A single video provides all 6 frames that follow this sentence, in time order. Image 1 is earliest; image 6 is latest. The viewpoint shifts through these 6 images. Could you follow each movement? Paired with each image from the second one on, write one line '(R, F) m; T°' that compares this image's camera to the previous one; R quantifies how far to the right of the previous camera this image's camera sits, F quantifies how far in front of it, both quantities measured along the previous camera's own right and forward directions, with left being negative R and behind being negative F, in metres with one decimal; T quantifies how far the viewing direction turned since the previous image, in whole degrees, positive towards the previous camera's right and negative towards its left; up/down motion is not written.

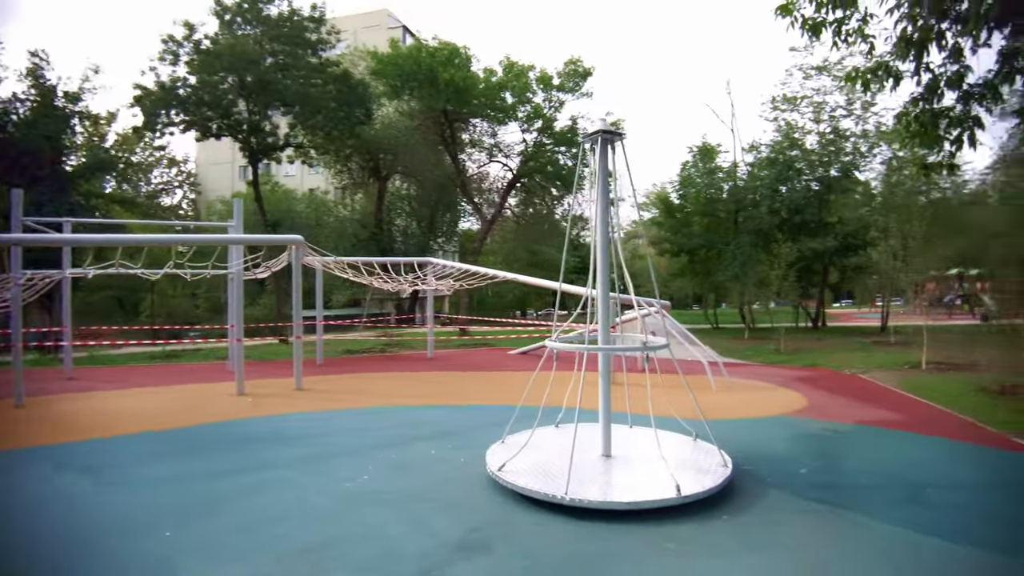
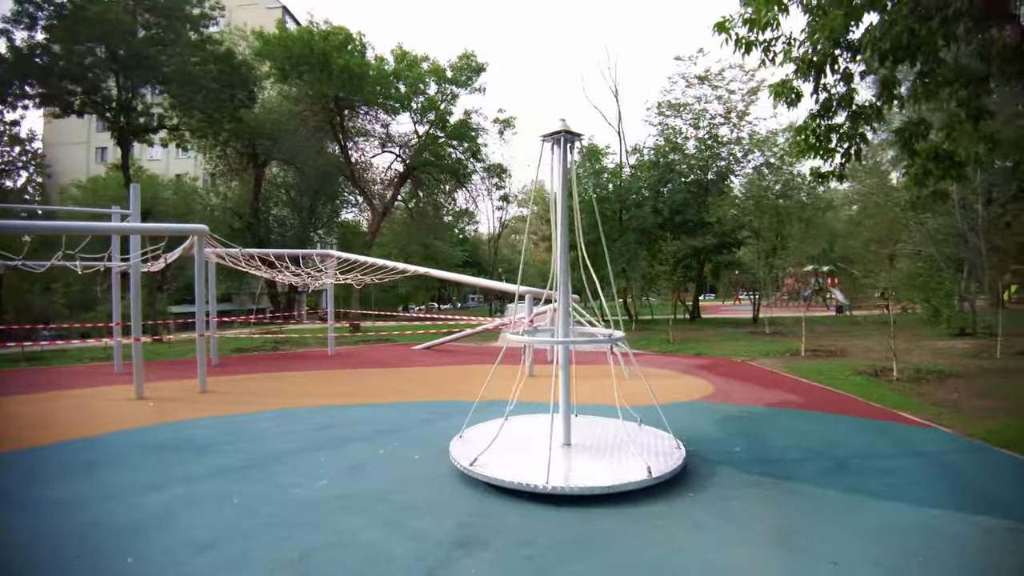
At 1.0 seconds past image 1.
(-0.4, 0.0) m; +10°
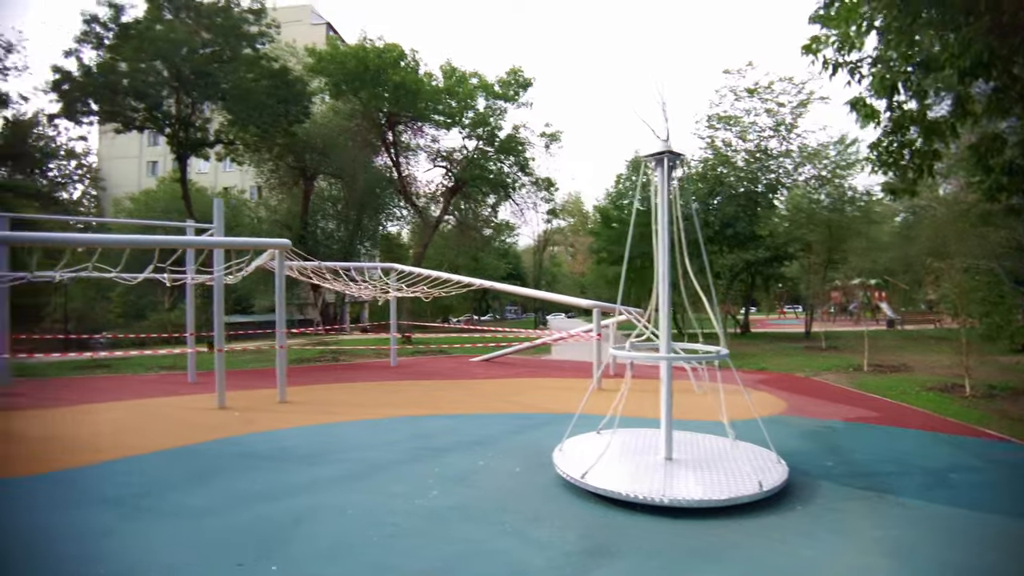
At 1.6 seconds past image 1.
(-0.3, -0.1) m; -2°
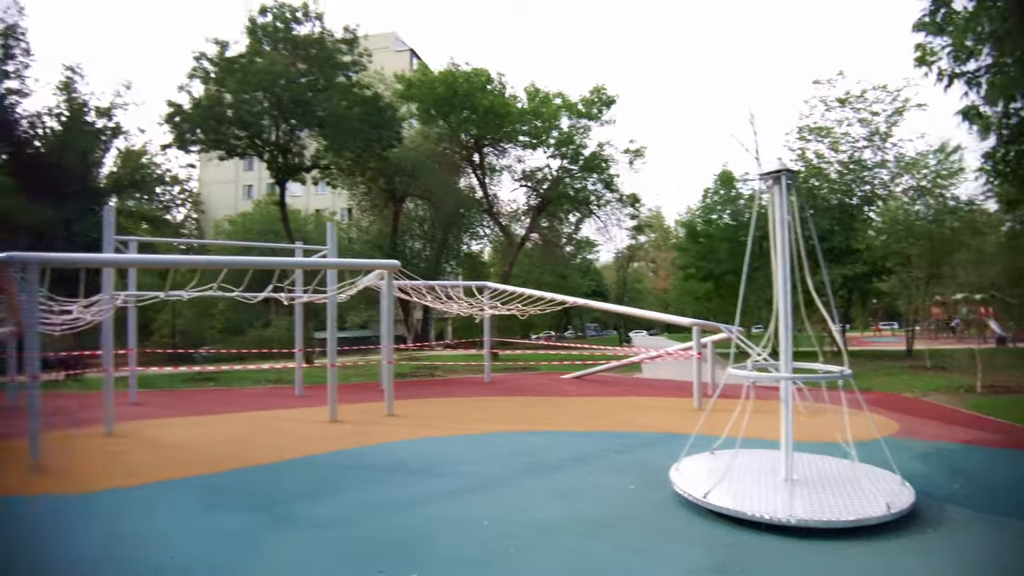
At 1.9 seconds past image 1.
(-0.2, -0.1) m; -6°
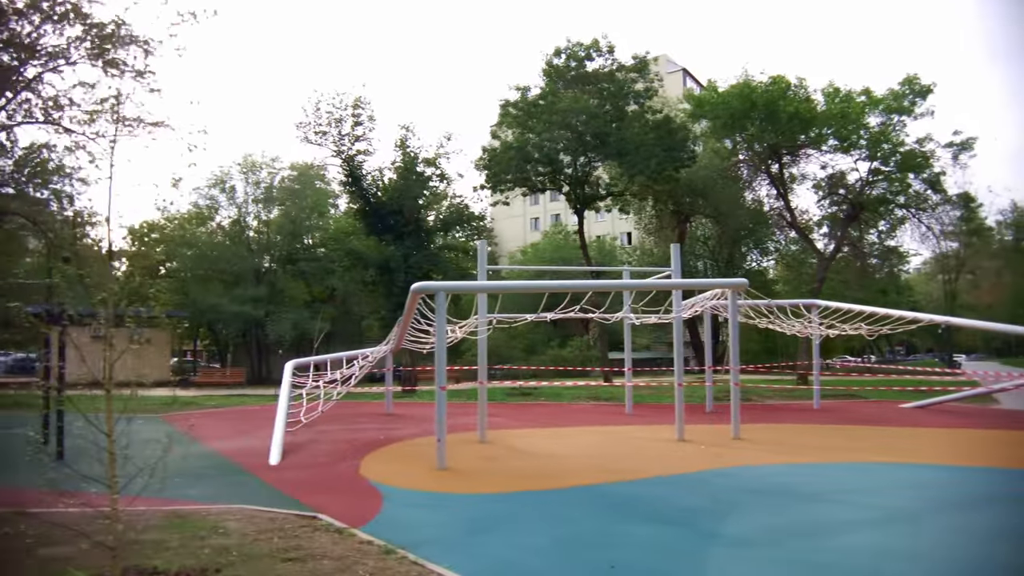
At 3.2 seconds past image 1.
(-0.6, -0.1) m; -20°
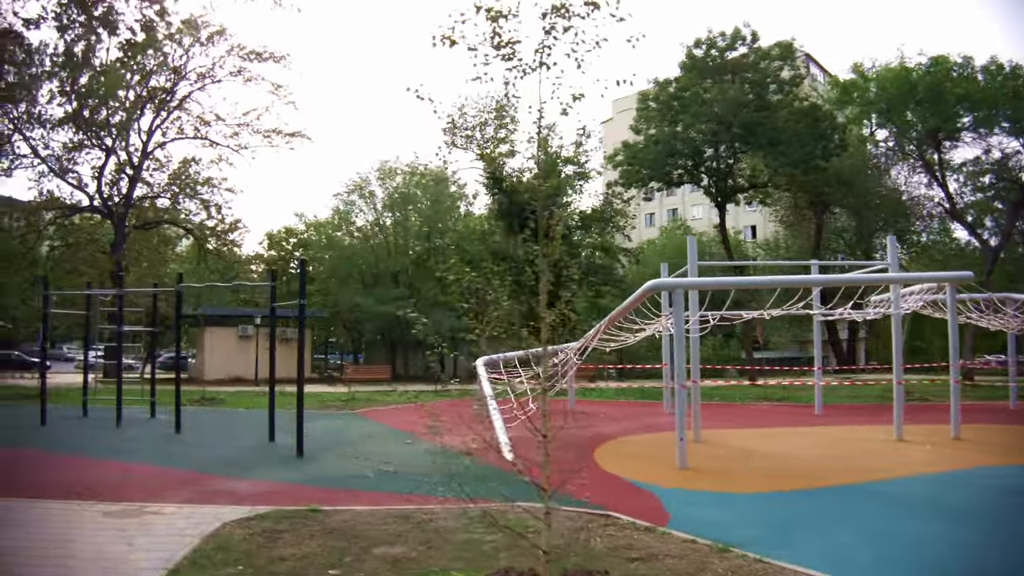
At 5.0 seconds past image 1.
(-1.0, 0.0) m; -7°
